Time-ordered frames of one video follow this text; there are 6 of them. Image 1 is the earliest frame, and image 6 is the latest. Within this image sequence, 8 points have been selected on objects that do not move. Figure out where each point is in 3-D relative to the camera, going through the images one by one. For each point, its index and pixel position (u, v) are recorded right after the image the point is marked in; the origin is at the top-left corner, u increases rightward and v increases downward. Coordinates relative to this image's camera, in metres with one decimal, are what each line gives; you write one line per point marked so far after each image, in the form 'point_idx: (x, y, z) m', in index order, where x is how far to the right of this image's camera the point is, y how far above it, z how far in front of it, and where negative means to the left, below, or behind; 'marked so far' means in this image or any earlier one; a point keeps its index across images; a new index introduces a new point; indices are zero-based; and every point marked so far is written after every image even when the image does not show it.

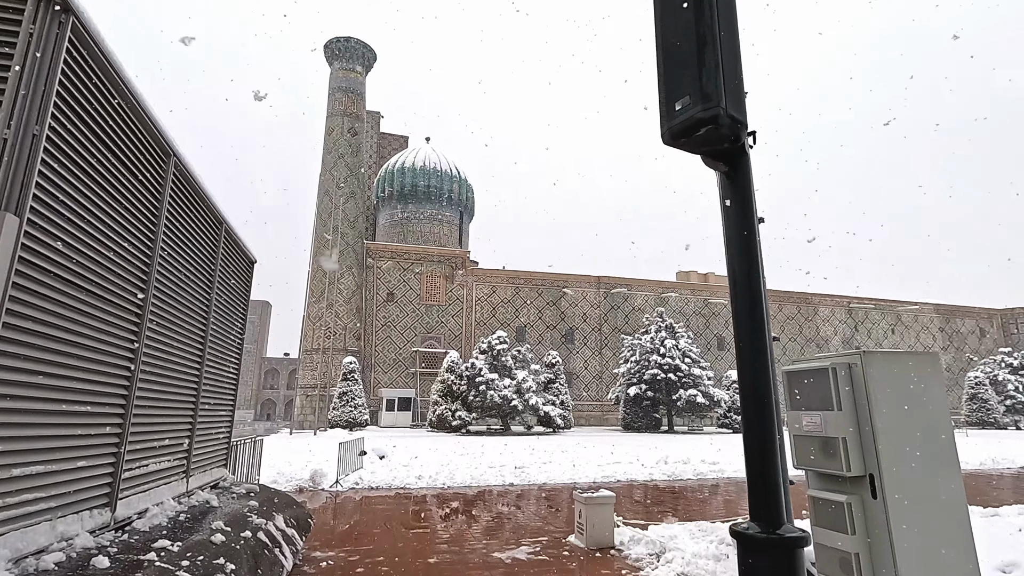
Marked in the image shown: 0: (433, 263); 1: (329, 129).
0: (-2.7, +0.8, +18.8) m
1: (-6.7, +5.8, +19.6) m
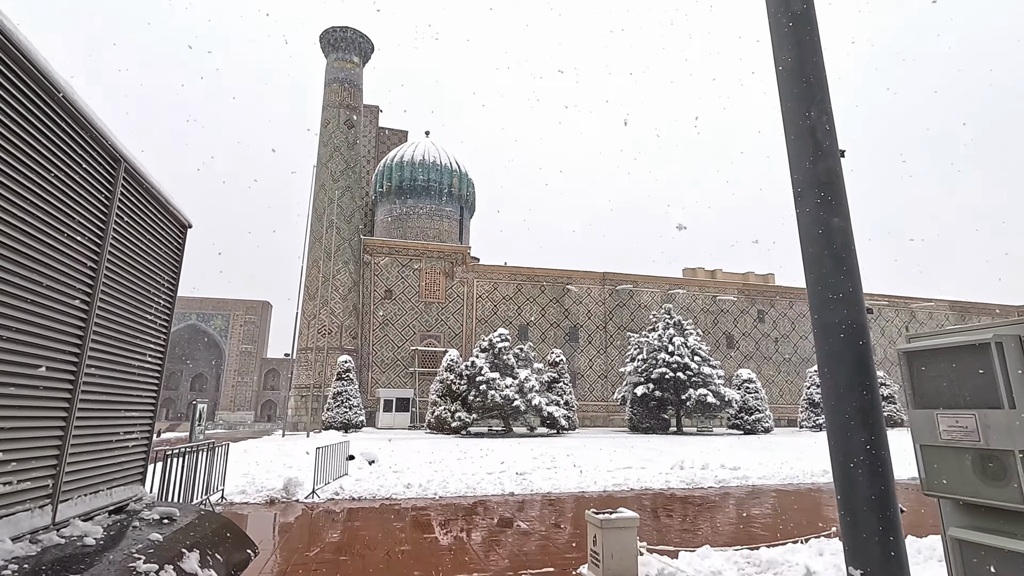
0: (-2.7, +1.0, +18.2) m
1: (-6.7, +5.9, +19.0) m
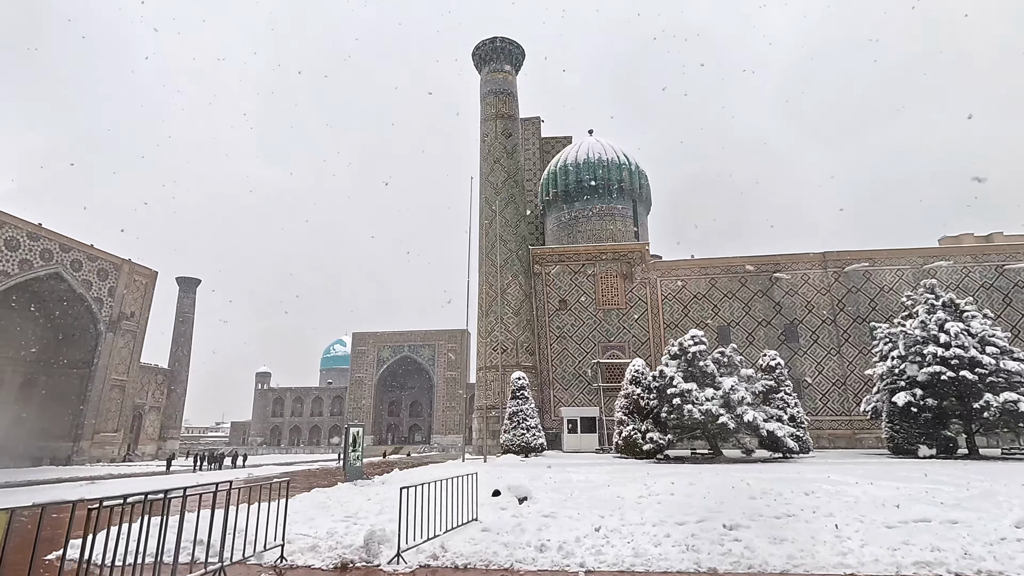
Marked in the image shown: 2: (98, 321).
0: (+2.9, +0.8, +16.3) m
1: (-1.0, +5.3, +18.8) m
2: (-15.3, -1.2, +20.1) m
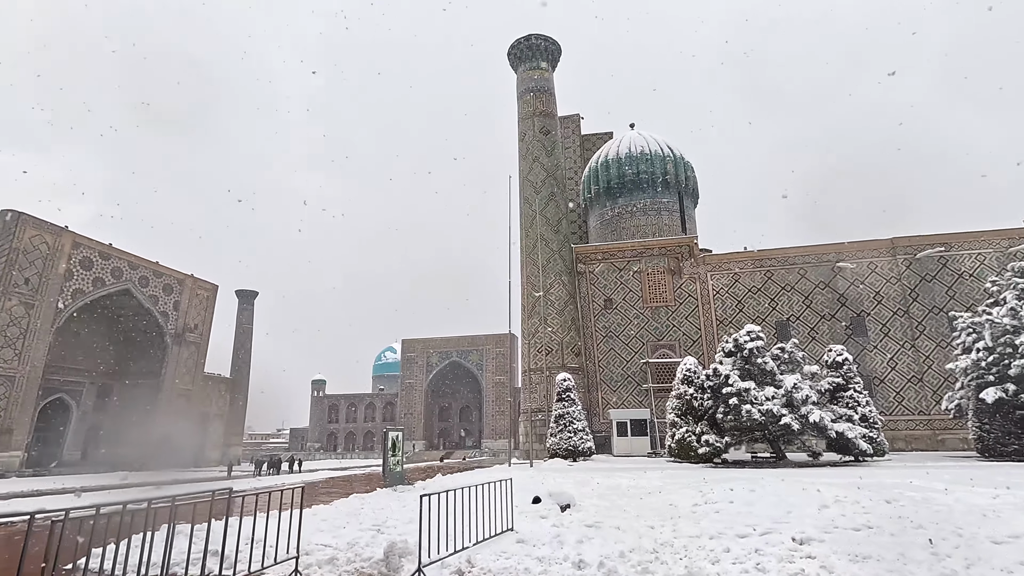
0: (+4.1, +0.9, +15.6) m
1: (+0.3, +5.3, +18.5) m
2: (-13.5, -1.7, +21.0) m
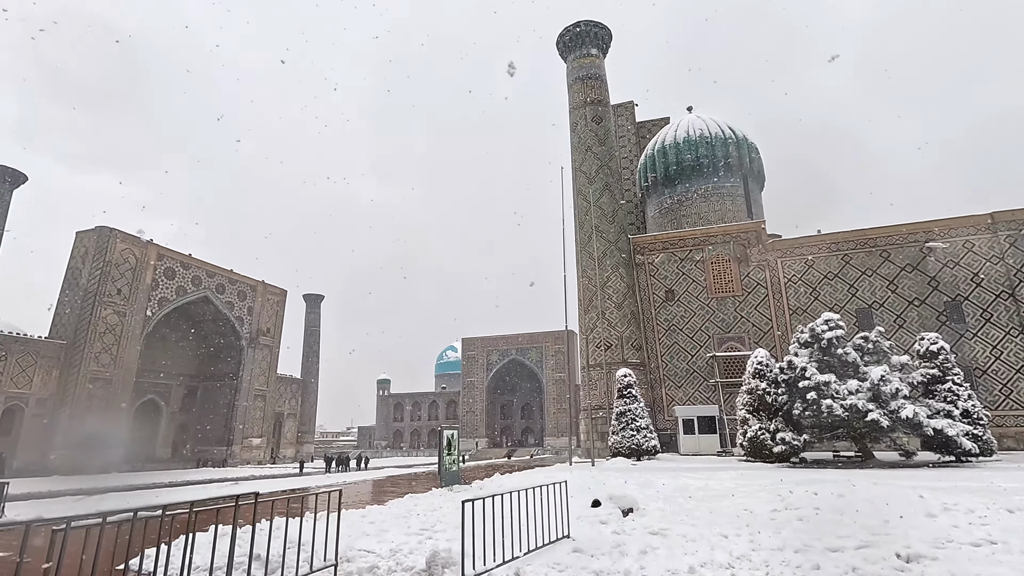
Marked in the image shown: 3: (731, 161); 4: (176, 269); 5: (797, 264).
0: (+5.7, +1.2, +14.8) m
1: (+2.0, +5.4, +18.0) m
2: (-11.2, -2.0, +22.1) m
3: (+7.0, +4.1, +17.1) m
4: (-12.1, +0.7, +19.3) m
5: (+7.4, +0.6, +14.0) m
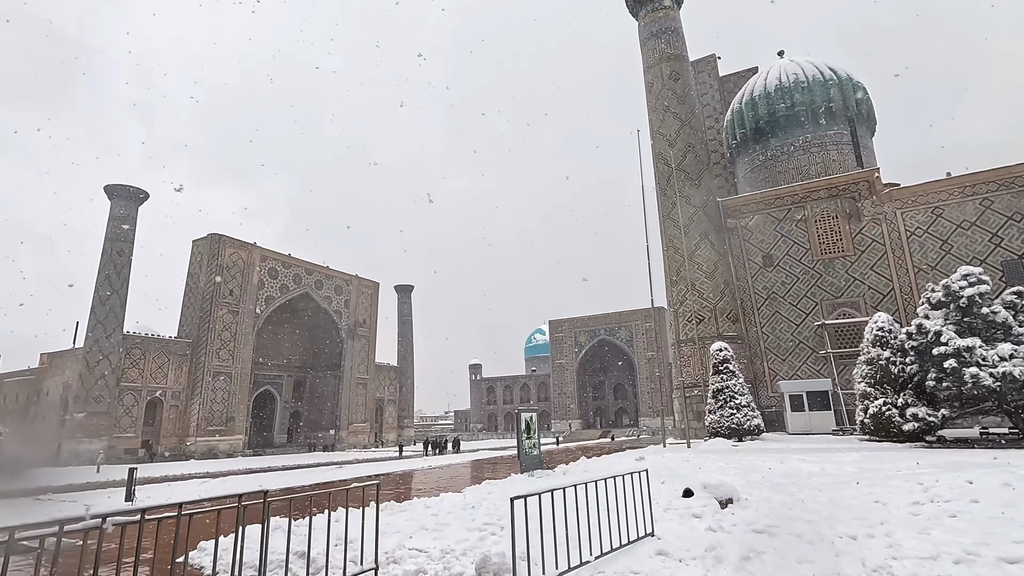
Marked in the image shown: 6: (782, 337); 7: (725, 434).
0: (+7.6, +2.2, +13.2) m
1: (+4.3, +6.3, +16.8) m
2: (-7.7, -1.7, +23.2) m
3: (+9.1, +5.2, +15.2) m
4: (-9.2, +0.8, +20.5) m
5: (+9.2, +1.7, +12.1) m
6: (+6.5, -1.2, +12.9) m
7: (+4.5, -3.1, +11.4) m
